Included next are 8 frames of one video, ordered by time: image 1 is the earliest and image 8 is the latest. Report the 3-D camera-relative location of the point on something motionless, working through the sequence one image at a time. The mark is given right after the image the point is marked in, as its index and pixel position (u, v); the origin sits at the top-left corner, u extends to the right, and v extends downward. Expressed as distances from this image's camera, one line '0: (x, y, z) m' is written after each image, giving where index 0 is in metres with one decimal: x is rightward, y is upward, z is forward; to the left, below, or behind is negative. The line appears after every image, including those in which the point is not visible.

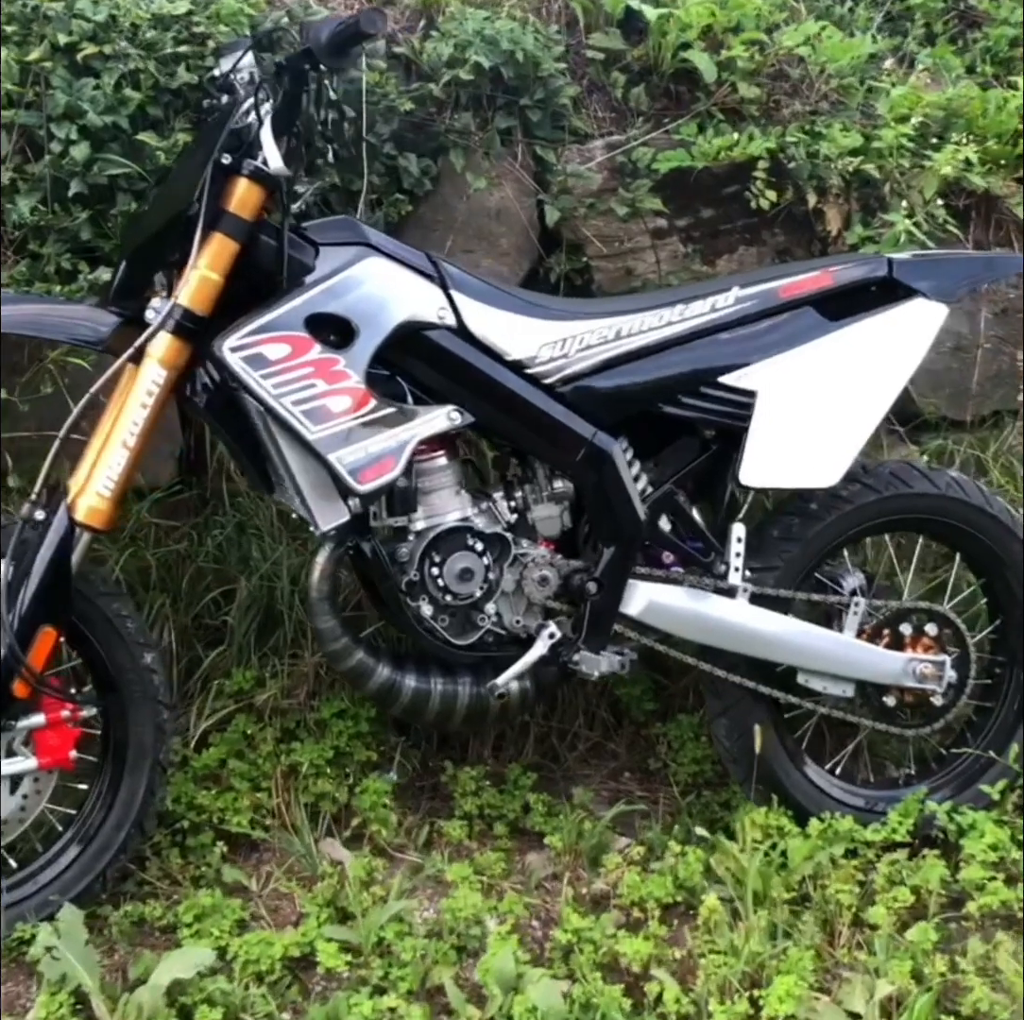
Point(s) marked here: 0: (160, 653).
0: (-0.6, -0.2, +2.3) m
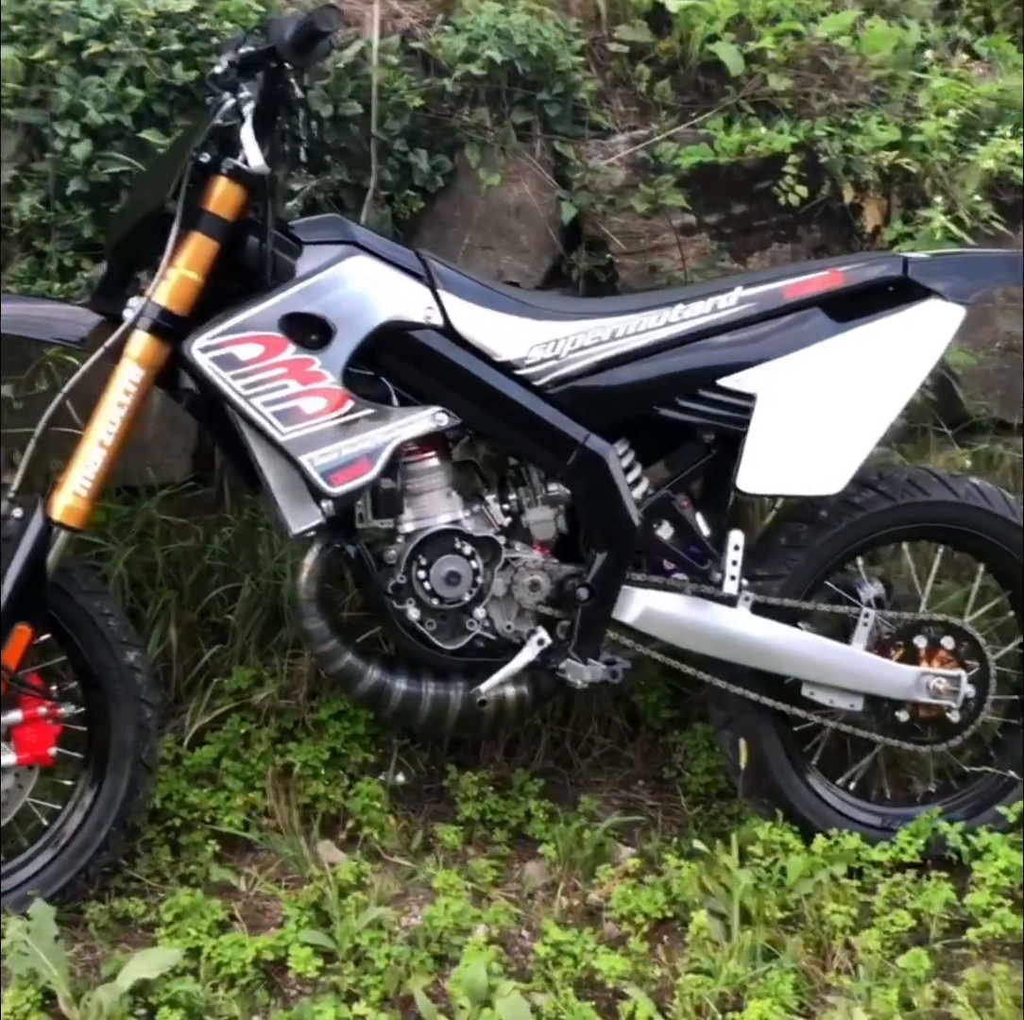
0: (-0.6, -0.2, +2.3) m
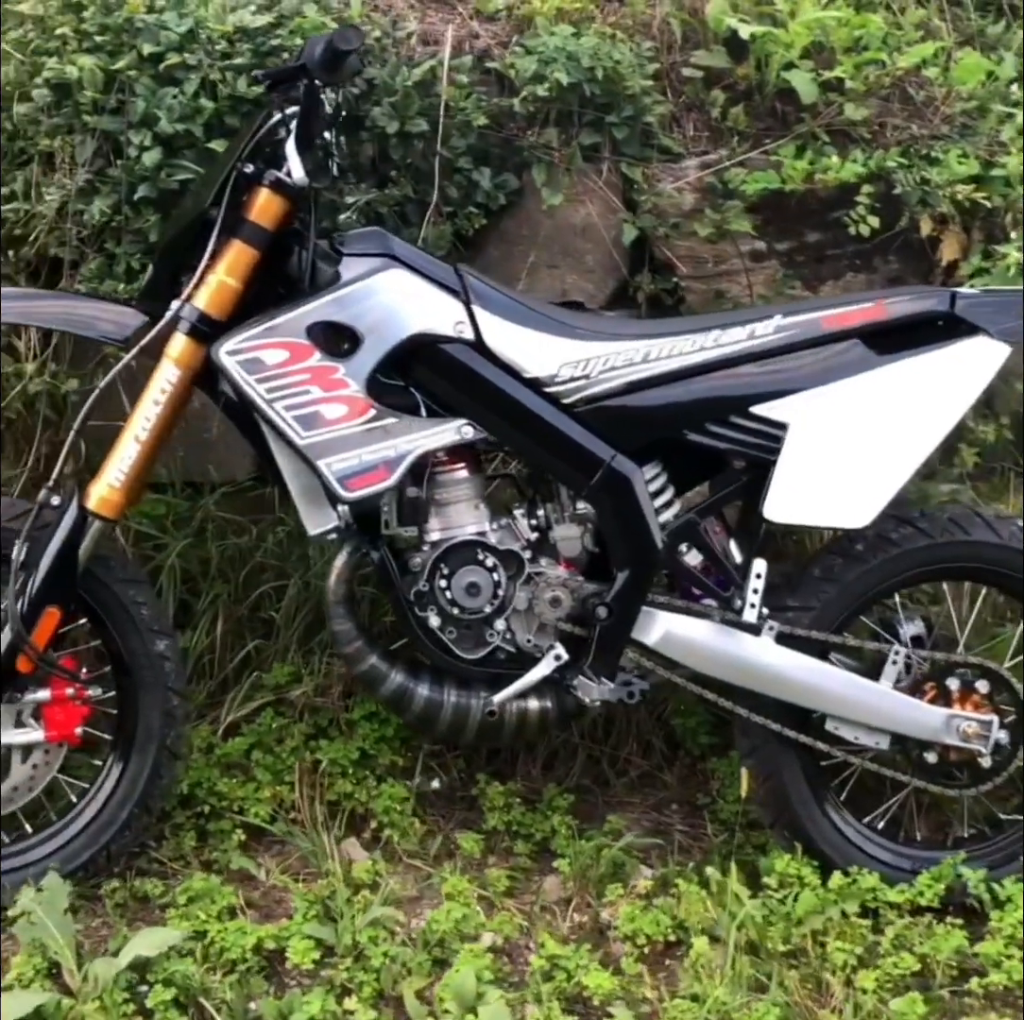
0: (-0.6, -0.2, +2.3) m
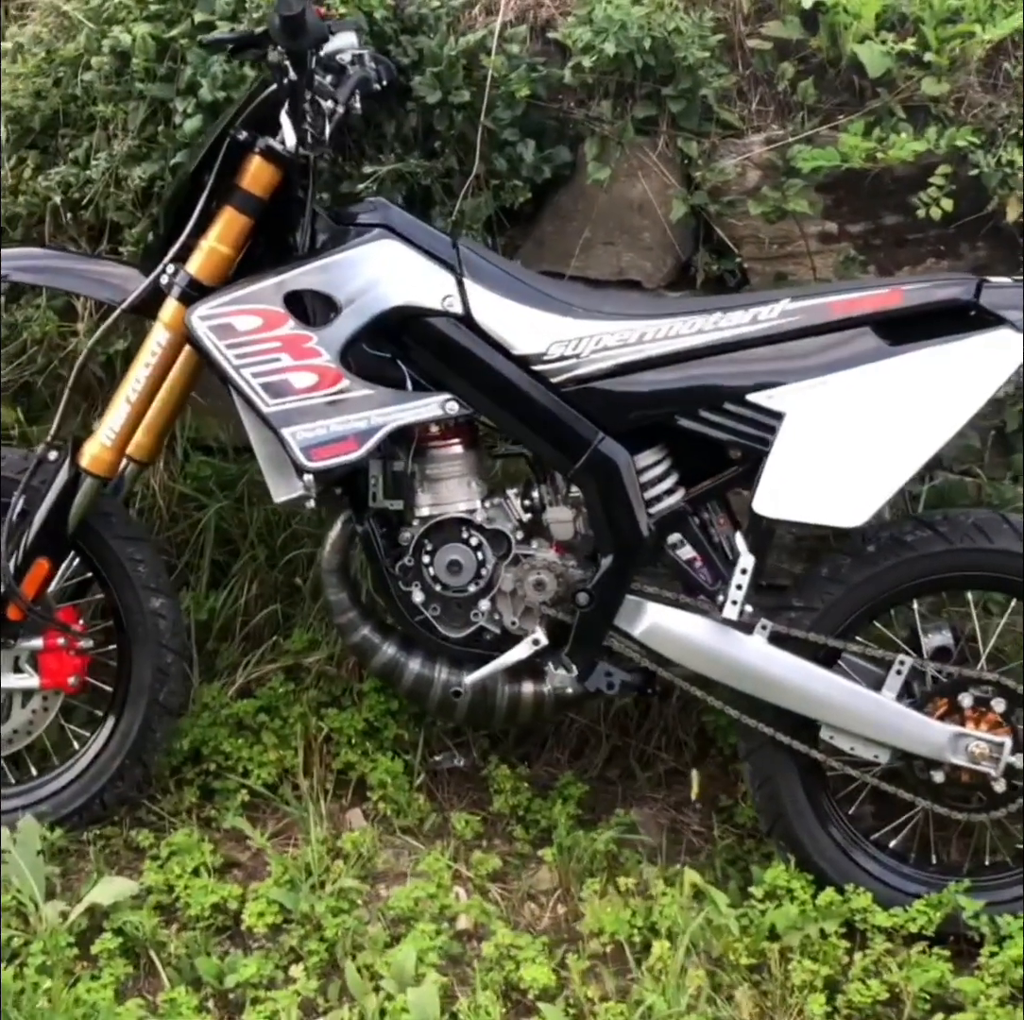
0: (-0.6, -0.2, +2.4) m
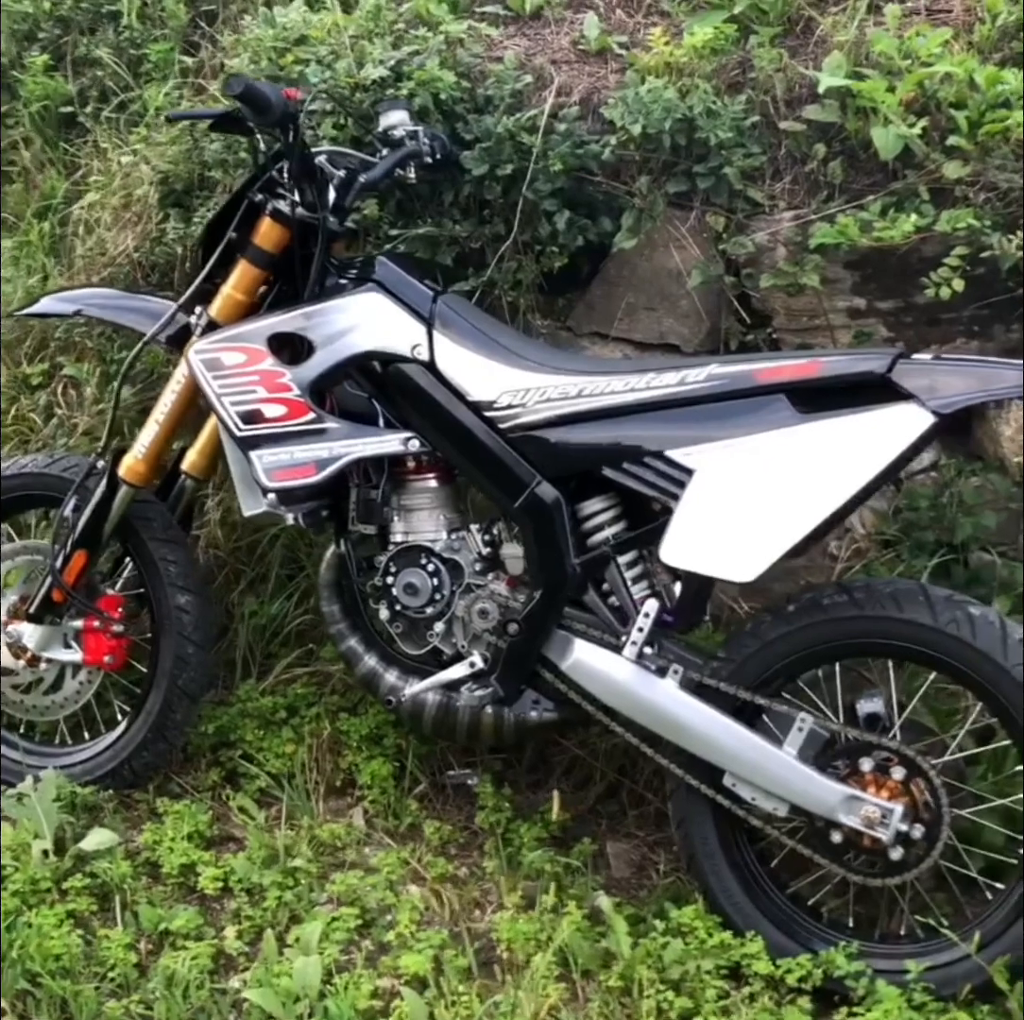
0: (-0.7, -0.2, +2.7) m
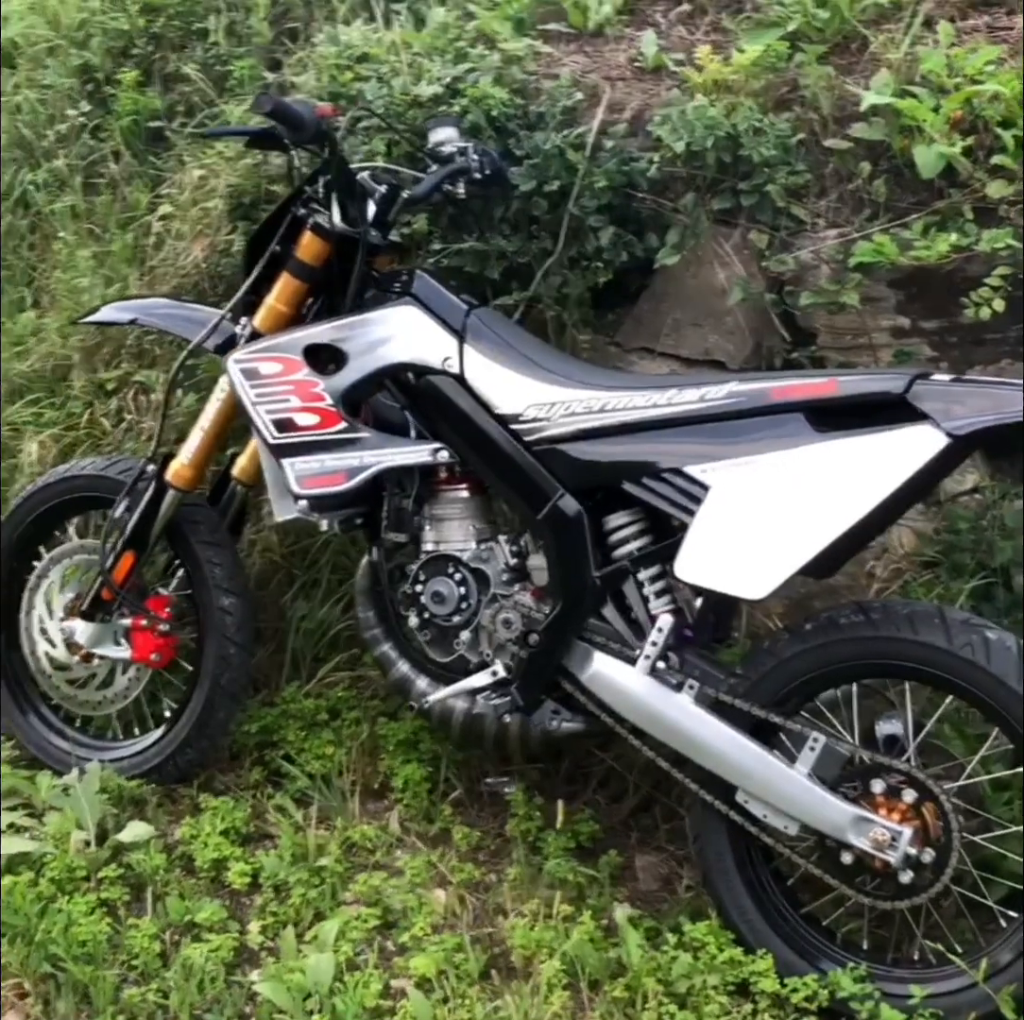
0: (-0.6, -0.2, +2.8) m
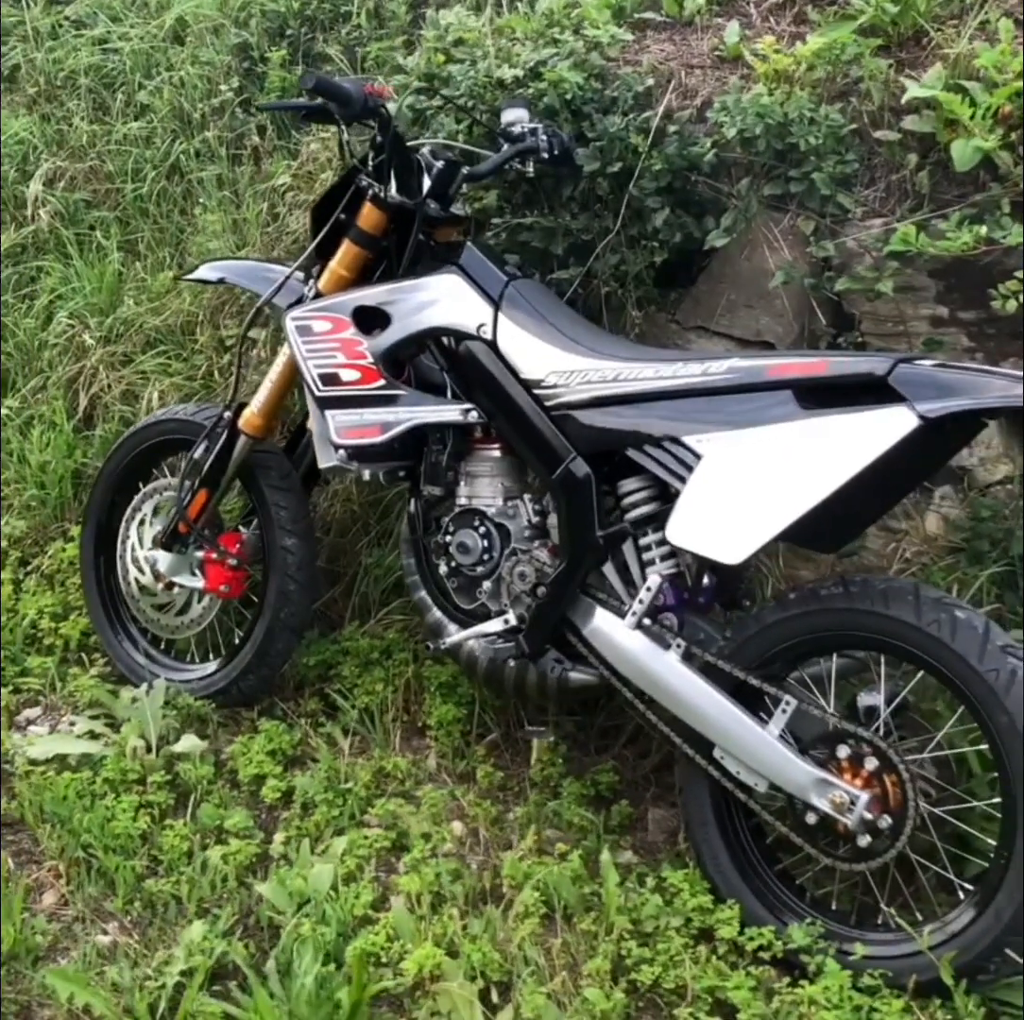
0: (-0.5, -0.1, +3.1) m
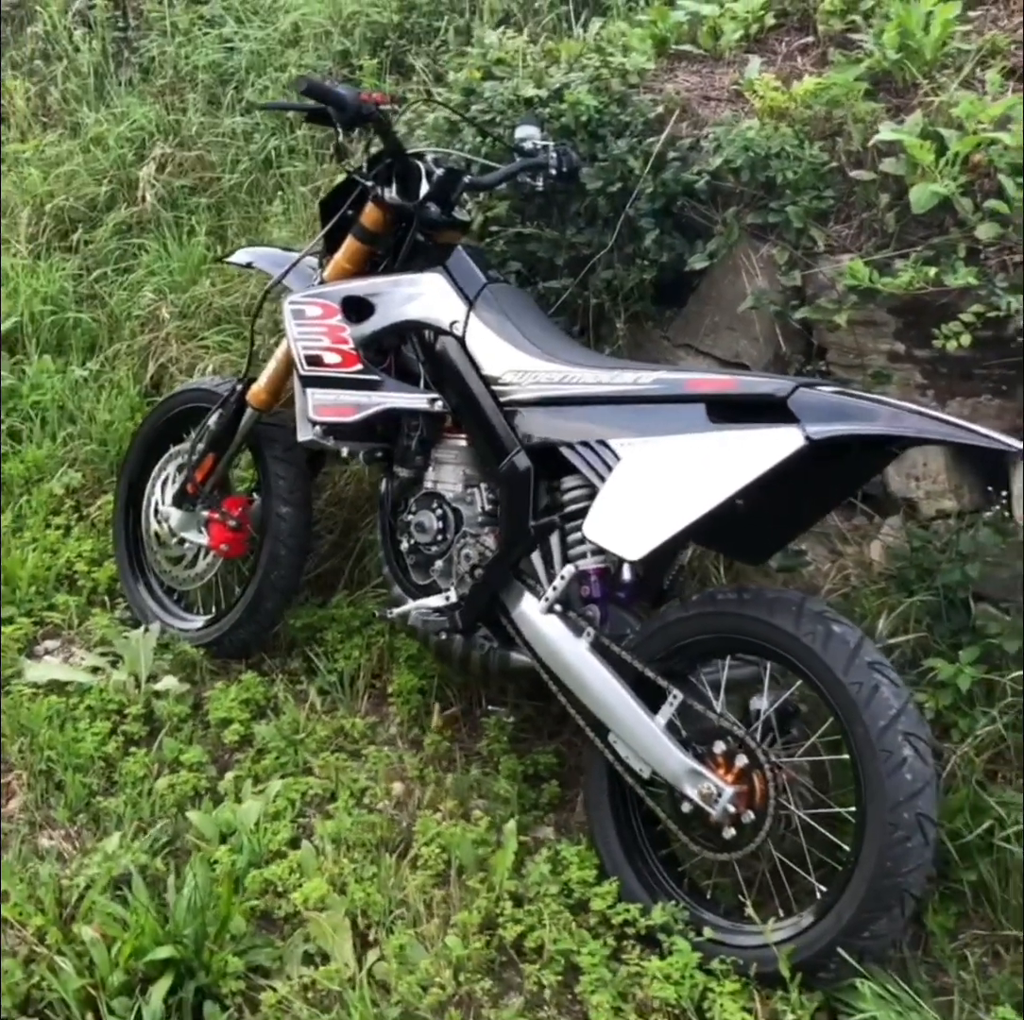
0: (-0.6, 0.0, +3.3) m
